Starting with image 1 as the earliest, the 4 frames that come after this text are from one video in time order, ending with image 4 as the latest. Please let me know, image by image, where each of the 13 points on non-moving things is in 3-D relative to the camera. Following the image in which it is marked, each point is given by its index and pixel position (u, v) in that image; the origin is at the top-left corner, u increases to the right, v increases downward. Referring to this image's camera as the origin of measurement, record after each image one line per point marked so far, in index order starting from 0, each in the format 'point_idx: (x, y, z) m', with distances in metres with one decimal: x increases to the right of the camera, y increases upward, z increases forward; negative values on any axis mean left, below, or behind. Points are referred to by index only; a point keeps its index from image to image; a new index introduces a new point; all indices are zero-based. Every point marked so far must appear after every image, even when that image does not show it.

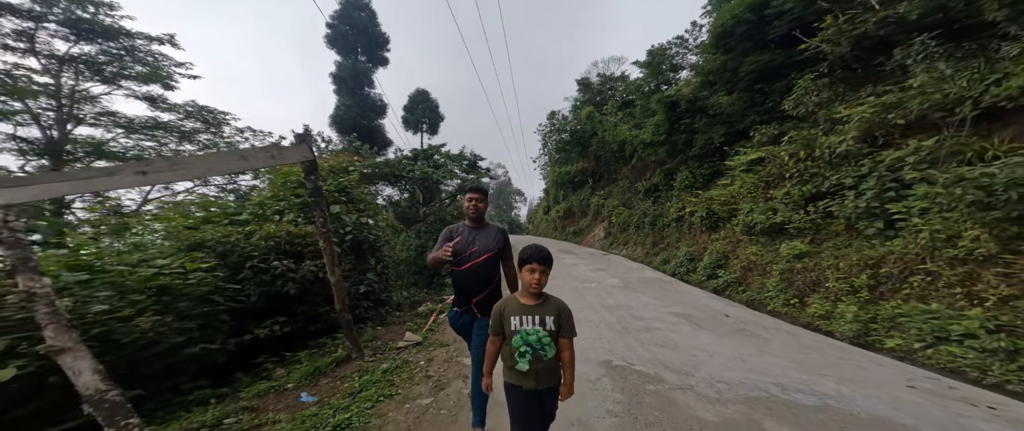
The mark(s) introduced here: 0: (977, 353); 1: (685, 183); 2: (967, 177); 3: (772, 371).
0: (+4.4, -1.3, +2.8) m
1: (+7.1, +1.3, +12.0) m
2: (+5.2, +0.5, +3.5) m
3: (+2.9, -1.7, +3.3) m
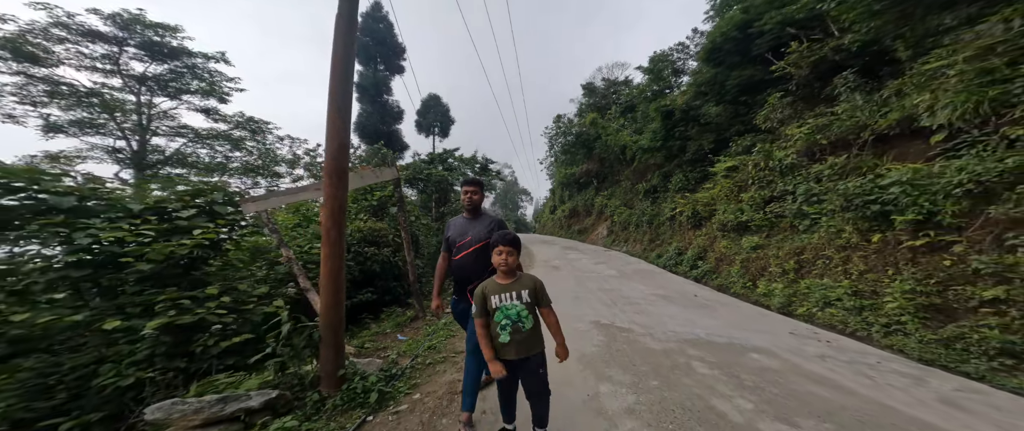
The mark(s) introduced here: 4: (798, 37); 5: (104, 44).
0: (+4.6, -1.3, +4.2) m
1: (+7.5, +1.3, +13.3) m
2: (+5.4, +0.5, +4.8) m
3: (+3.1, -1.7, +4.7) m
4: (+9.4, +6.0, +9.8) m
5: (-14.7, +6.5, +10.6) m
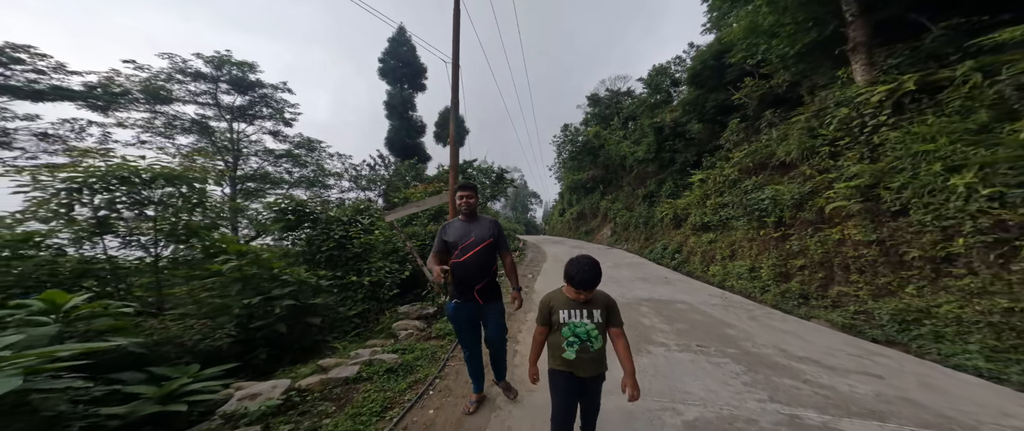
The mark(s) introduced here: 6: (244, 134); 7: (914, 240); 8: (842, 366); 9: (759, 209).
0: (+5.0, -1.4, +6.5) m
1: (+8.1, +1.2, +15.5) m
2: (+5.8, +0.4, +7.1) m
3: (+3.5, -1.8, +7.0) m
4: (+9.9, +5.9, +12.0) m
5: (-14.2, +6.1, +13.7) m
6: (-13.0, +3.9, +14.4) m
7: (+5.0, -0.3, +3.7) m
8: (+3.4, -1.5, +3.0) m
9: (+5.6, +0.1, +6.7) m
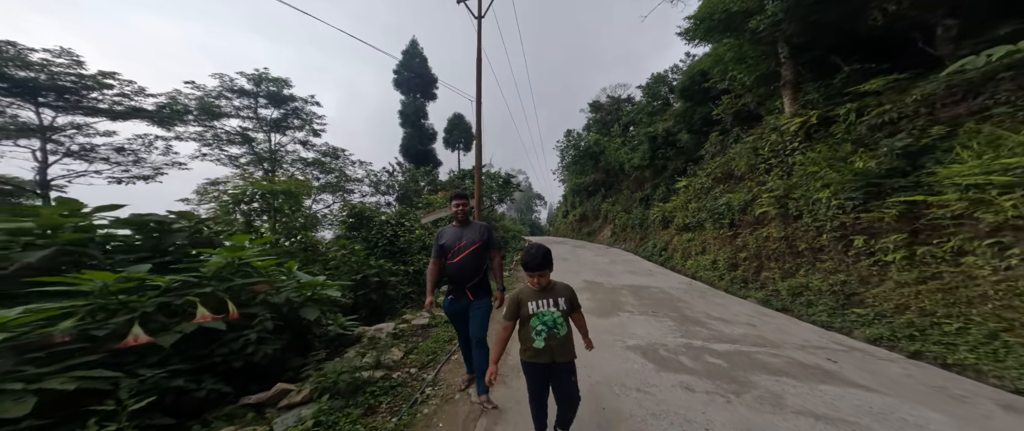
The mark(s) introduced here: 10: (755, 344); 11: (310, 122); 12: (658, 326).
0: (+5.1, -1.5, +7.9) m
1: (+8.4, +1.1, +16.9) m
2: (+6.0, +0.3, +8.6) m
3: (+3.7, -1.9, +8.5) m
4: (+10.2, +5.8, +13.4) m
5: (-13.9, +6.1, +15.5) m
6: (-12.7, +3.9, +16.2) m
7: (+5.1, -0.4, +5.2) m
8: (+3.4, -1.6, +4.5) m
9: (+5.8, +0.1, +8.2) m
10: (+3.0, -1.5, +3.6) m
11: (-12.3, +5.7, +18.0) m
12: (+2.2, -1.7, +4.6) m
